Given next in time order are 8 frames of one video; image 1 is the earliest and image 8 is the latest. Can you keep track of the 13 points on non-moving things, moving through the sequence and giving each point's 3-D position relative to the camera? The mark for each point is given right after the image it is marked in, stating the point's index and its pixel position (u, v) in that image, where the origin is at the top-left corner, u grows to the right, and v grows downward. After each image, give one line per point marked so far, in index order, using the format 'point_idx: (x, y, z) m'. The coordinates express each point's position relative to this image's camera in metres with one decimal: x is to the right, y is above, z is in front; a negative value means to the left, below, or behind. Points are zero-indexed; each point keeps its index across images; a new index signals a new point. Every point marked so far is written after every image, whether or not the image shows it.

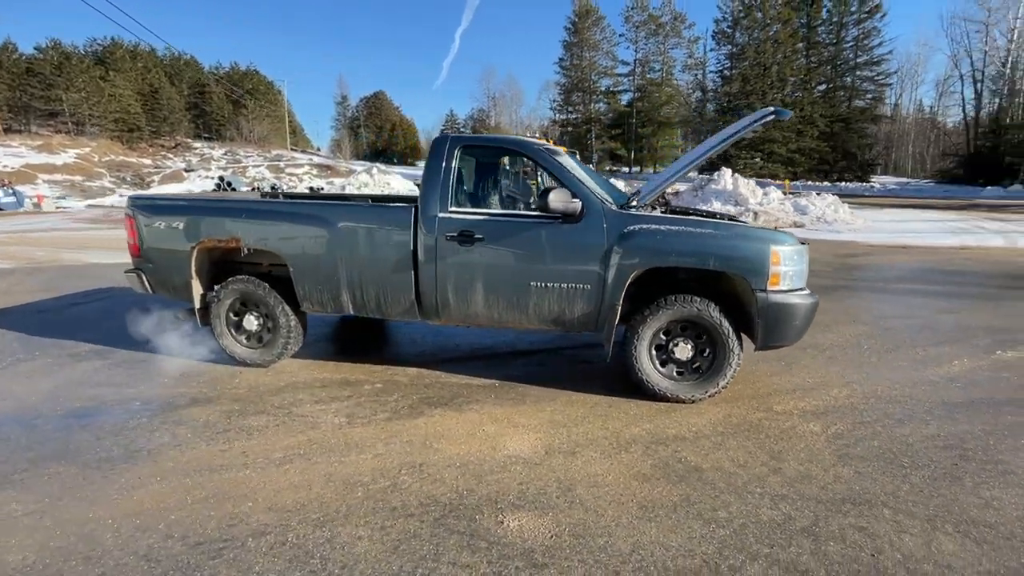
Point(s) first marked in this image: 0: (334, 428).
0: (-1.1, -0.9, +3.3) m
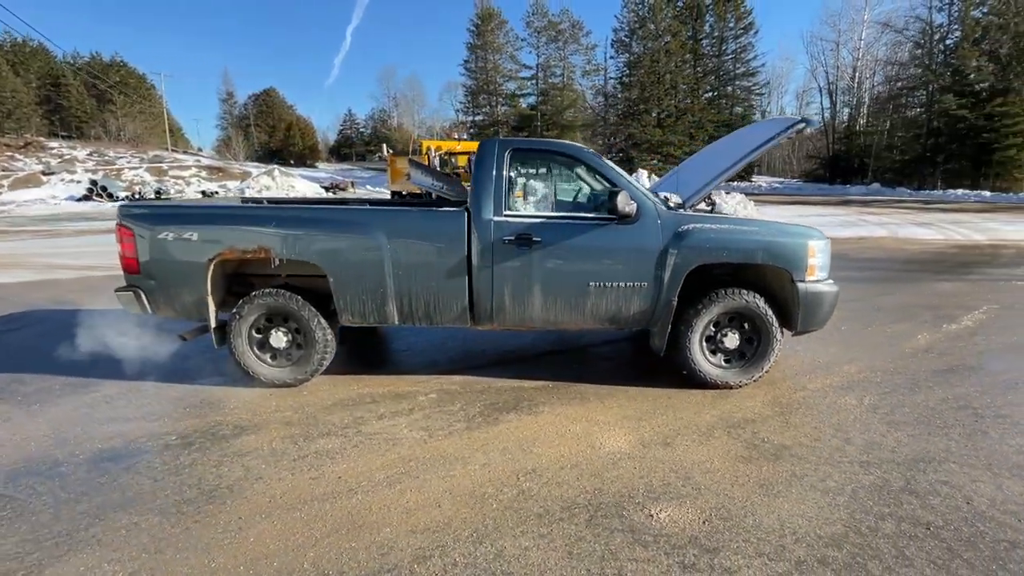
0: (-0.6, -1.0, +3.2) m
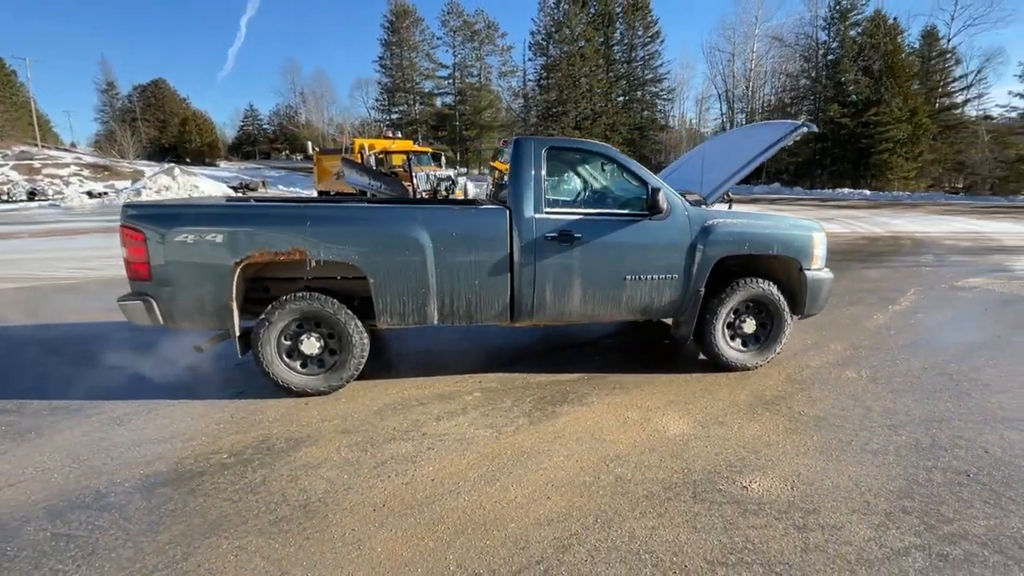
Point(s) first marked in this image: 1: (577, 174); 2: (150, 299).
0: (-0.1, -0.9, +3.2) m
1: (+0.5, +0.9, +4.0) m
2: (-2.5, -0.1, +3.5) m
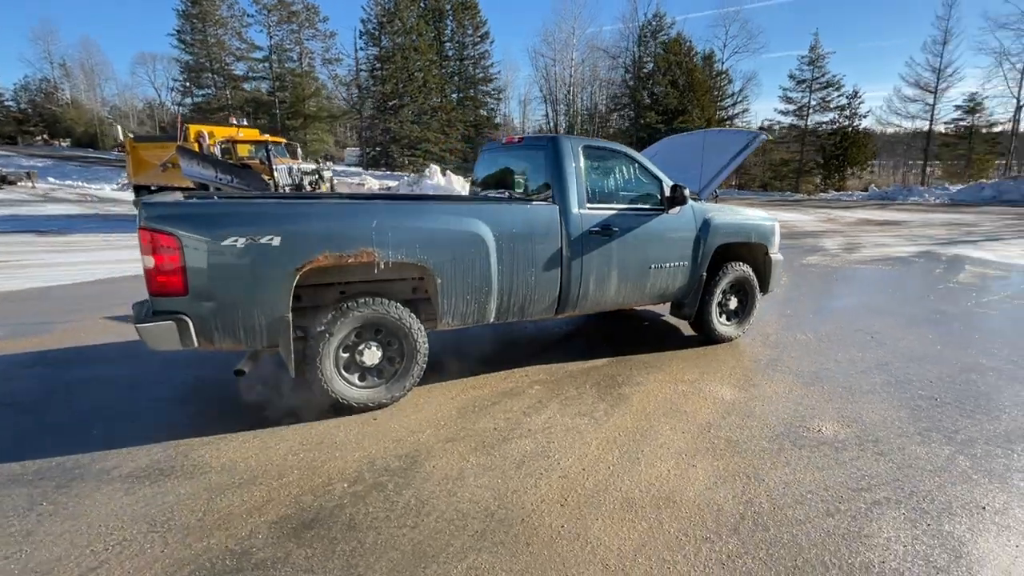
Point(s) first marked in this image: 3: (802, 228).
0: (+0.5, -0.9, +3.3) m
1: (+0.8, +1.0, +4.3) m
2: (-1.8, -0.2, +2.9) m
3: (+8.0, +1.6, +14.2) m
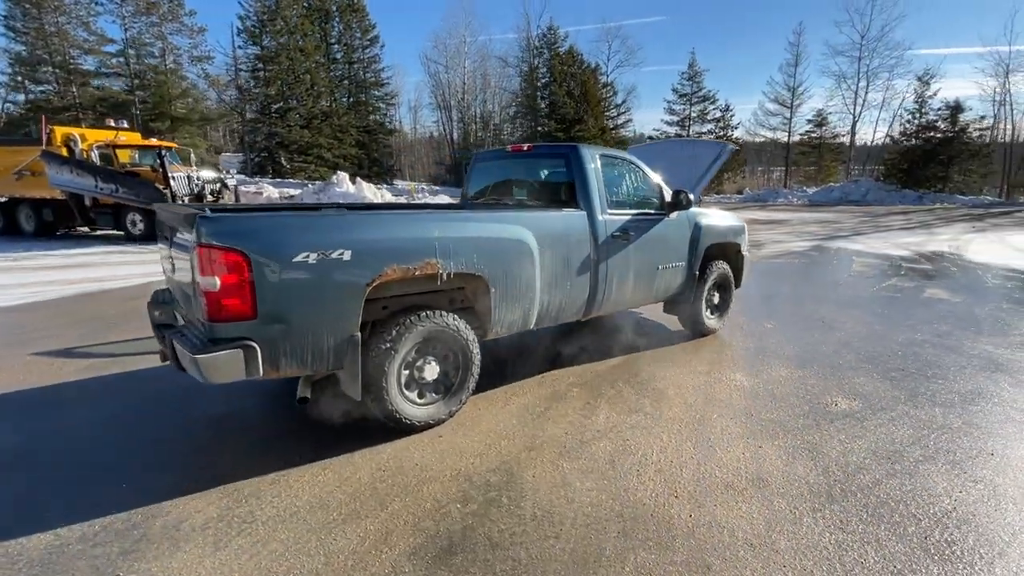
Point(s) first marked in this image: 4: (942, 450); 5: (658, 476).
0: (+1.0, -0.9, +3.5) m
1: (+0.9, +0.9, +4.5) m
2: (-1.3, -0.3, +2.6) m
3: (+5.9, +1.8, +15.7) m
4: (+2.6, -1.0, +3.2) m
5: (+0.8, -1.0, +2.8) m
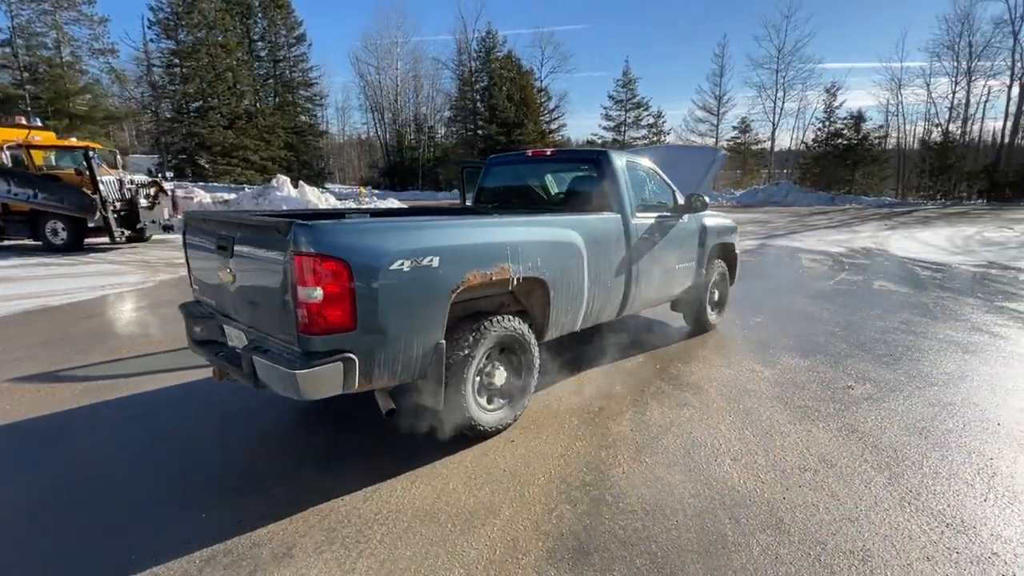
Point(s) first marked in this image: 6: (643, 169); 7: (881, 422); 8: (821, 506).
0: (+1.4, -0.9, +3.7) m
1: (+1.1, +0.9, +4.7) m
2: (-0.8, -0.3, +2.5) m
3: (+4.6, +1.9, +16.4) m
4: (+3.1, -0.9, +3.6) m
5: (+1.3, -1.0, +3.0) m
6: (+1.2, +1.1, +4.7) m
7: (+2.5, -0.9, +3.6) m
8: (+1.6, -1.1, +2.6) m
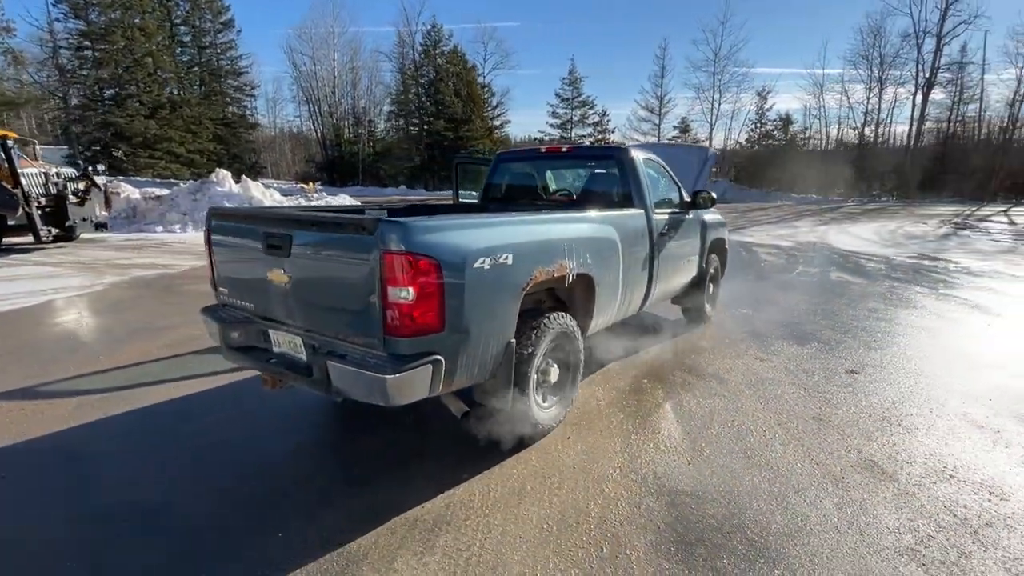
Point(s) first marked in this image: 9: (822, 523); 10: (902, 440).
0: (+1.7, -0.8, +3.8) m
1: (+1.3, +1.0, +4.8) m
2: (-0.4, -0.3, +2.4) m
3: (+3.4, +2.0, +16.8) m
4: (+3.4, -0.8, +3.9) m
5: (+1.7, -1.0, +3.2) m
6: (+1.3, +1.1, +4.8) m
7: (+2.8, -0.9, +3.8) m
8: (+2.0, -1.1, +2.8) m
9: (+1.5, -1.1, +2.5) m
10: (+2.4, -1.0, +3.3) m
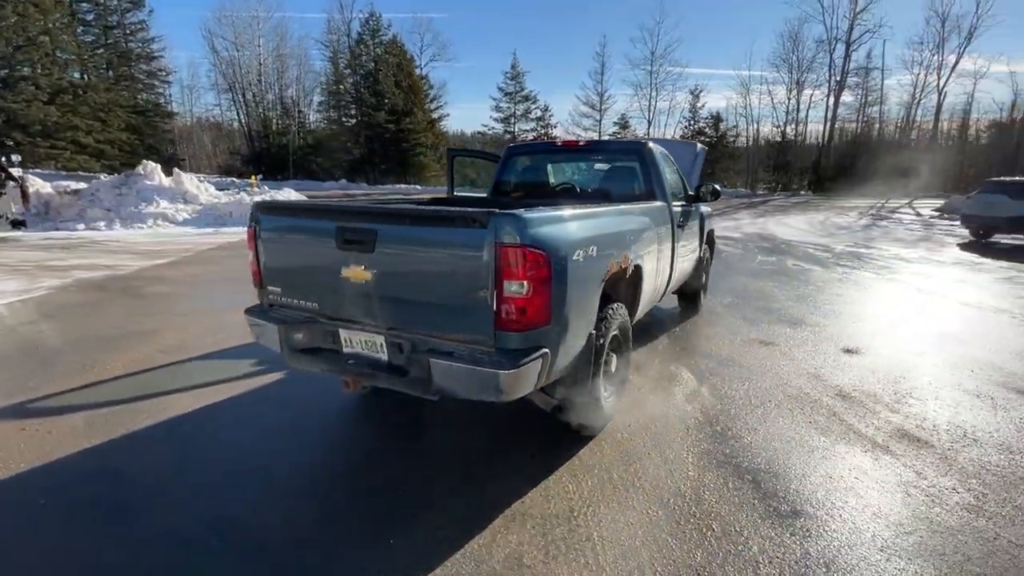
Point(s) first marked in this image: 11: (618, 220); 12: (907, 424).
0: (+2.0, -0.7, +4.1) m
1: (+1.4, +1.1, +4.9) m
2: (+0.1, -0.3, +2.4) m
3: (+2.0, +2.3, +17.1) m
4: (+3.7, -0.7, +4.4) m
5: (+2.1, -0.9, +3.4) m
6: (+1.5, +1.2, +5.0) m
7: (+3.1, -0.7, +4.2) m
8: (+2.4, -1.0, +3.1) m
9: (+1.9, -1.0, +2.7) m
10: (+2.8, -0.9, +3.6) m
11: (+0.7, +0.4, +3.2) m
12: (+2.5, -0.9, +3.4) m
